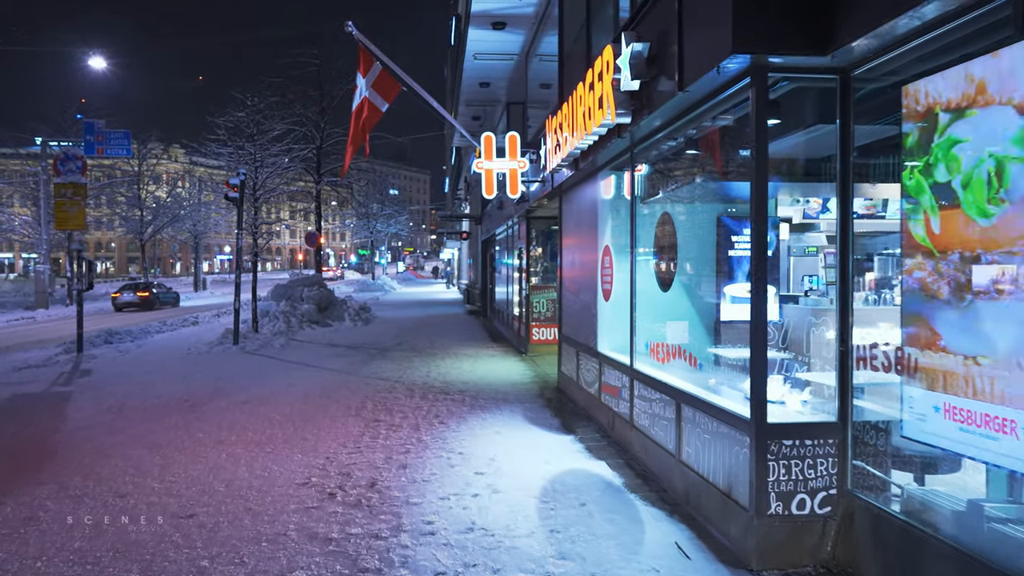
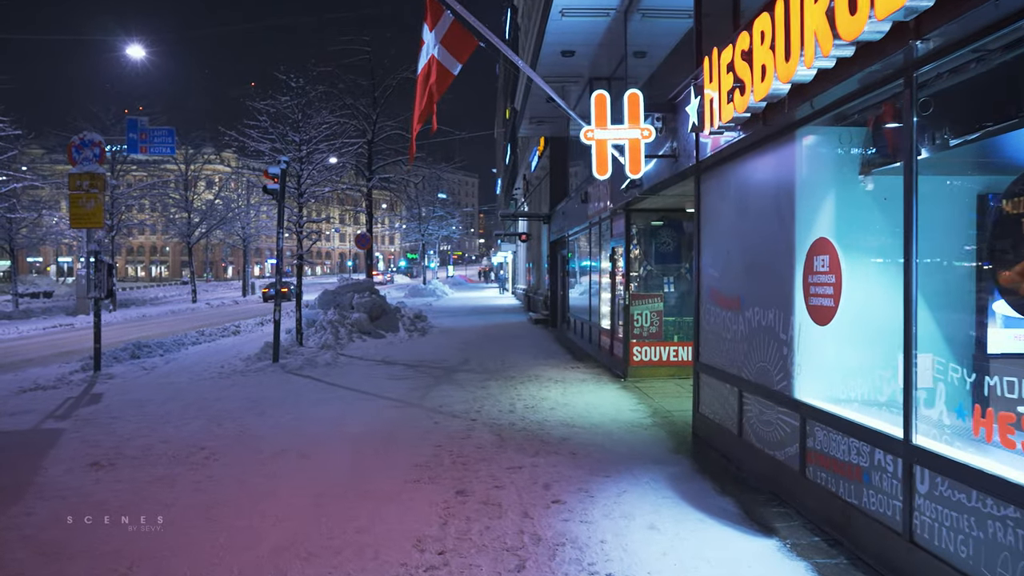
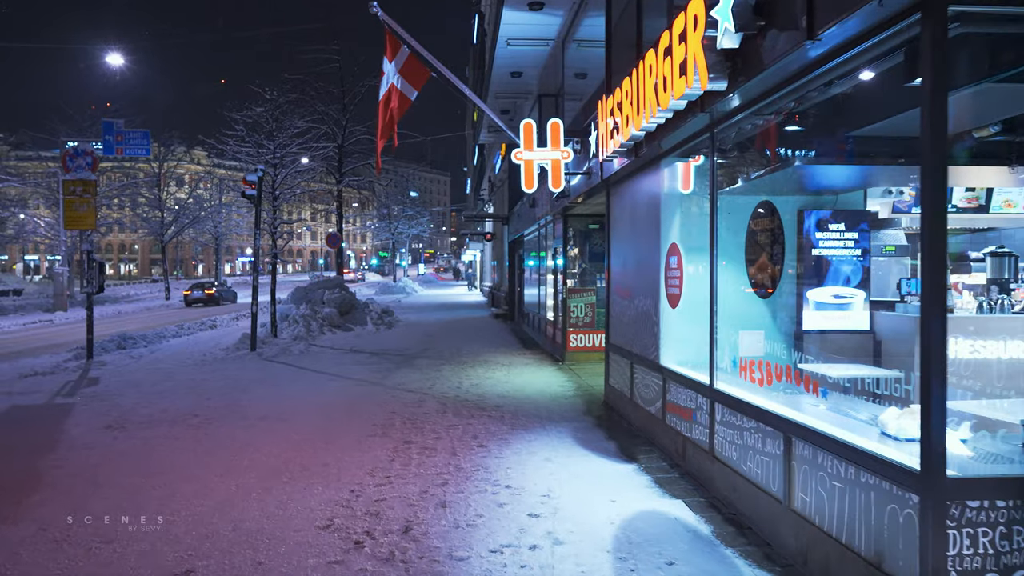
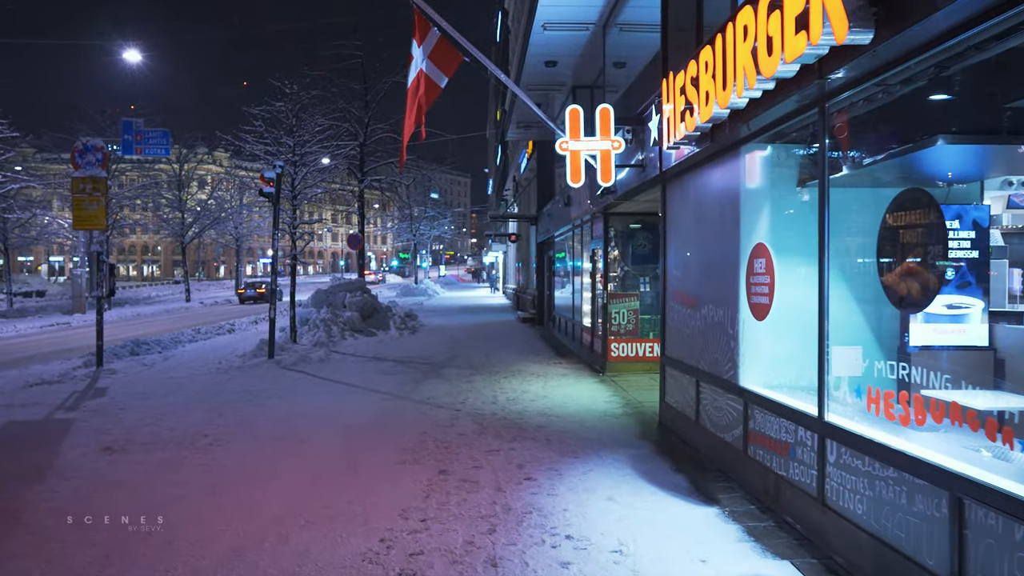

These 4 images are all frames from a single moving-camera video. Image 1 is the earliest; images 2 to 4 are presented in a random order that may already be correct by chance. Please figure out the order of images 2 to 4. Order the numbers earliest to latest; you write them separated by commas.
3, 4, 2
